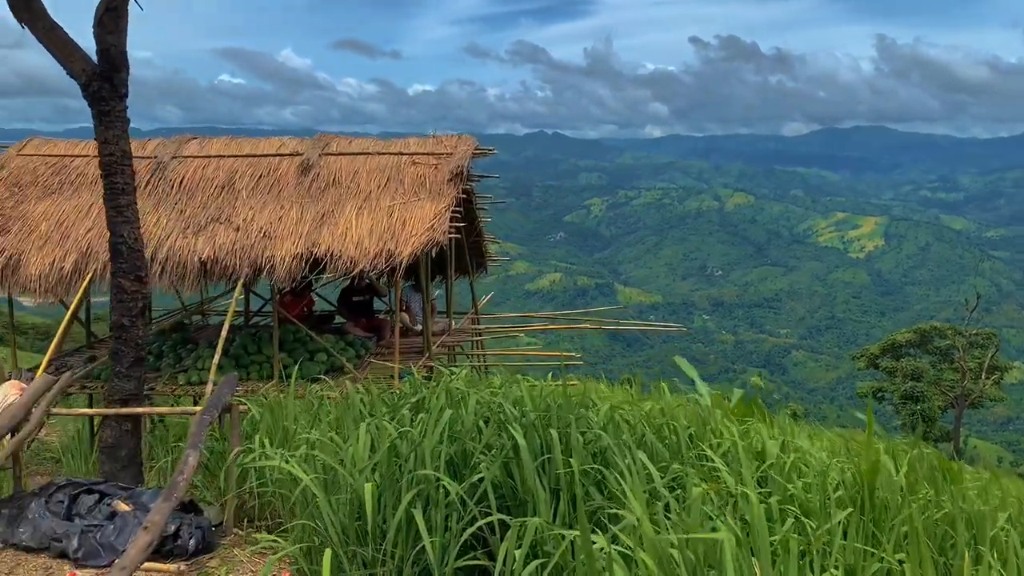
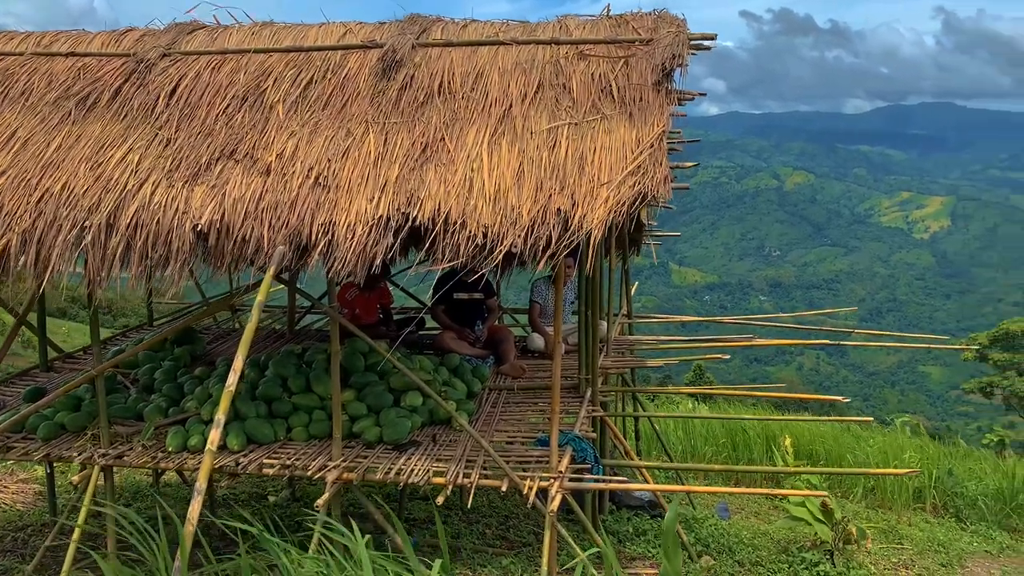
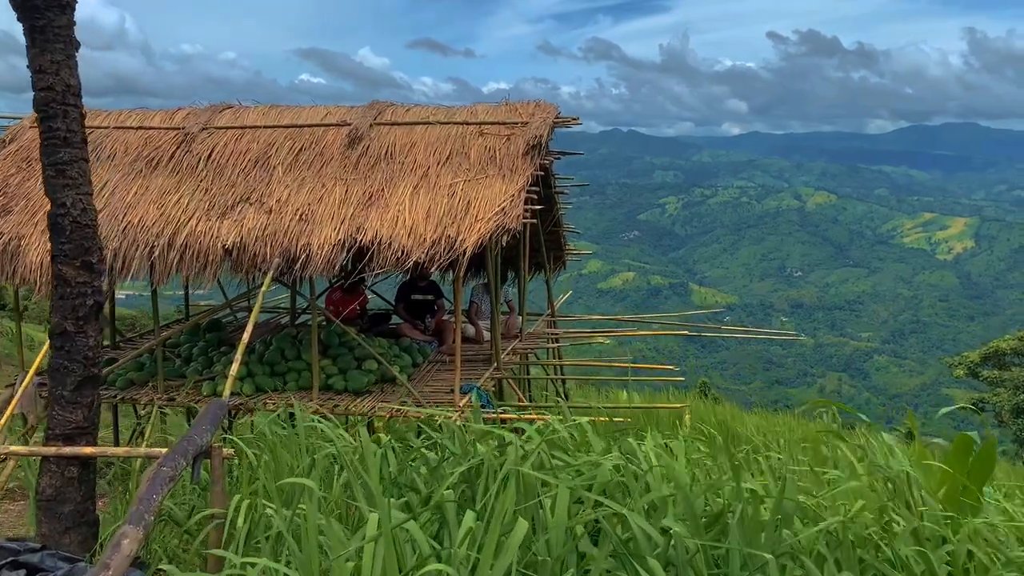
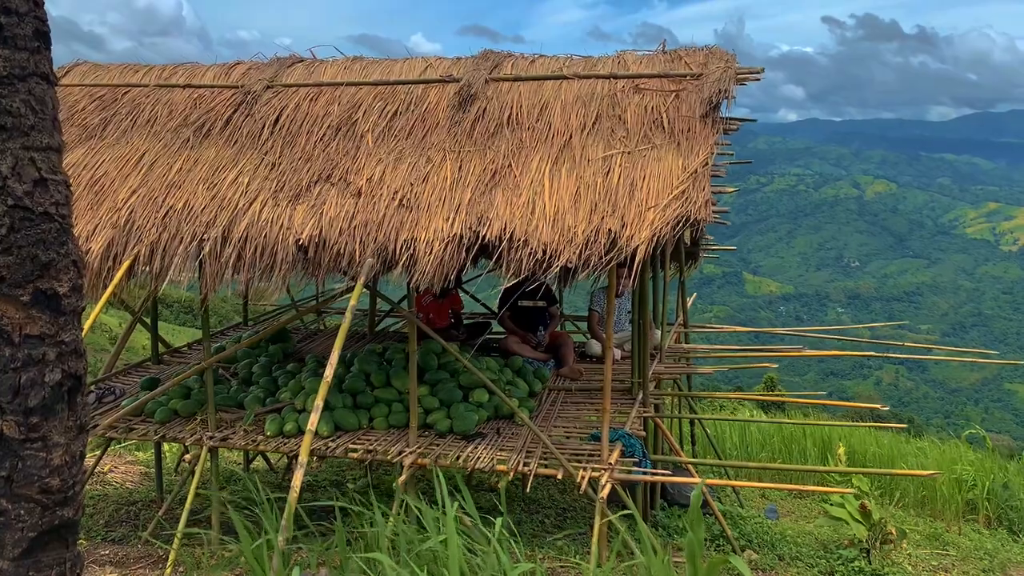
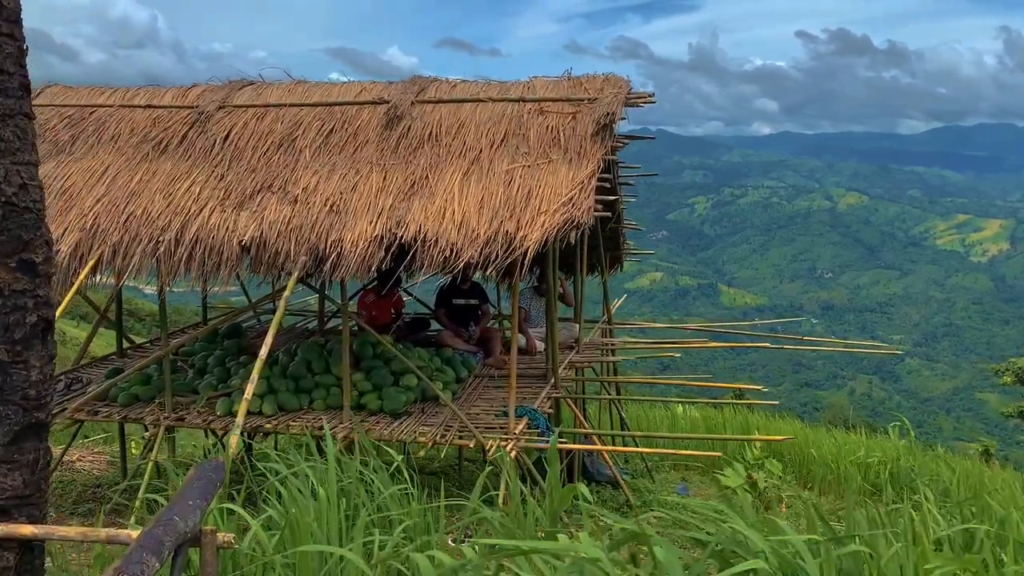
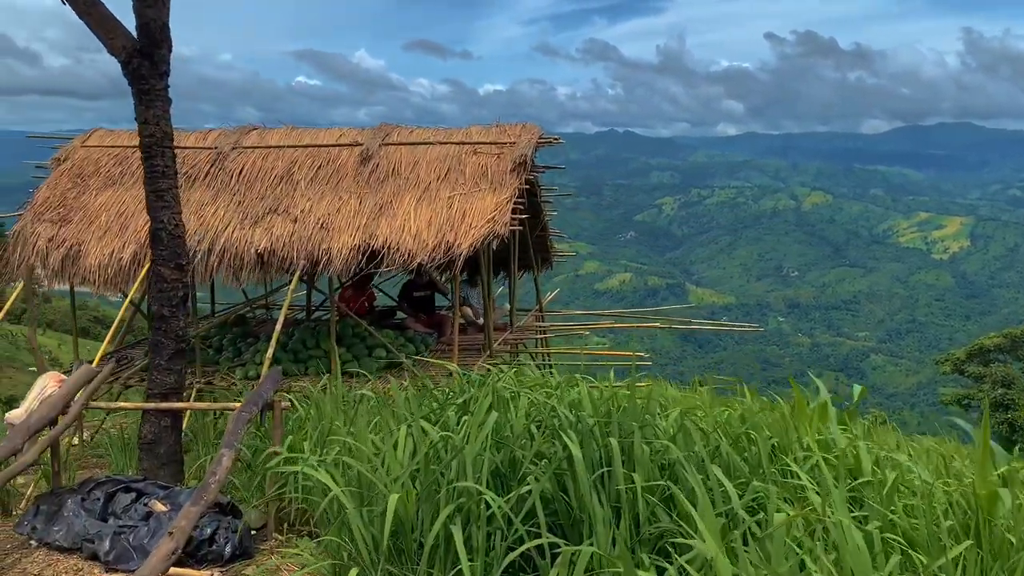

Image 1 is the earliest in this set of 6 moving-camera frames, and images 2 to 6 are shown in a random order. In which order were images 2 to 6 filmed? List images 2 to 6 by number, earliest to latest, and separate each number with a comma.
6, 3, 5, 4, 2
